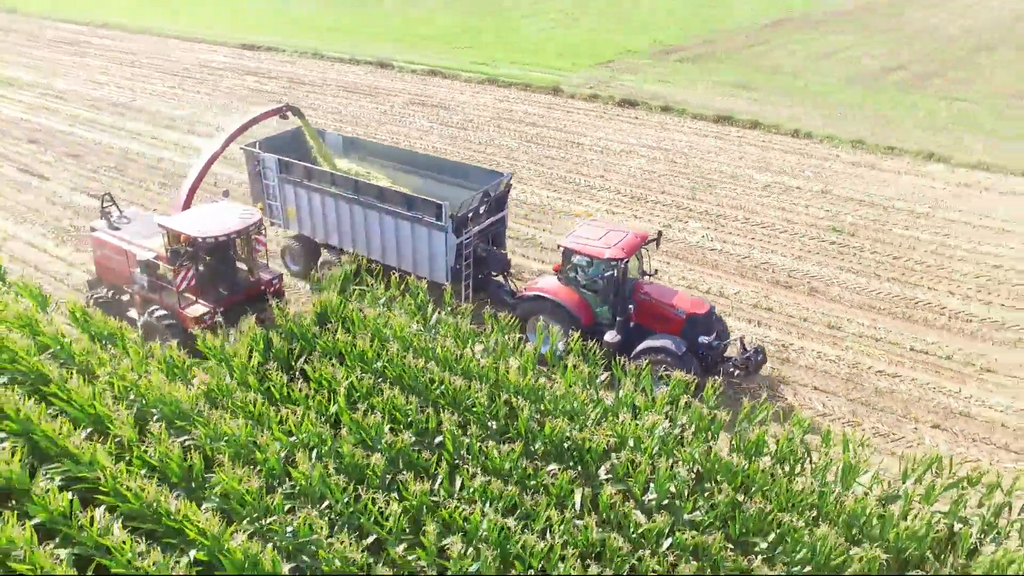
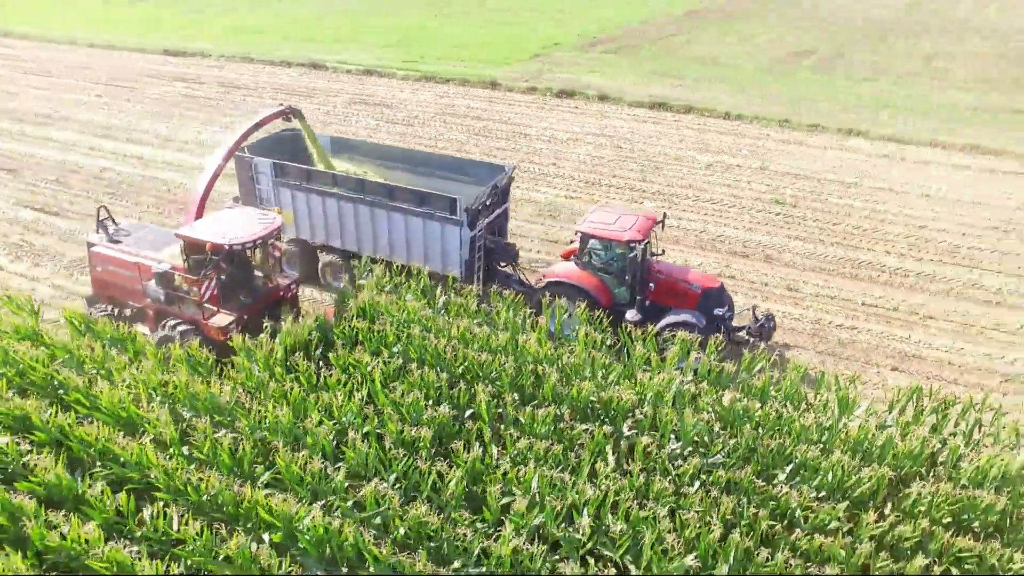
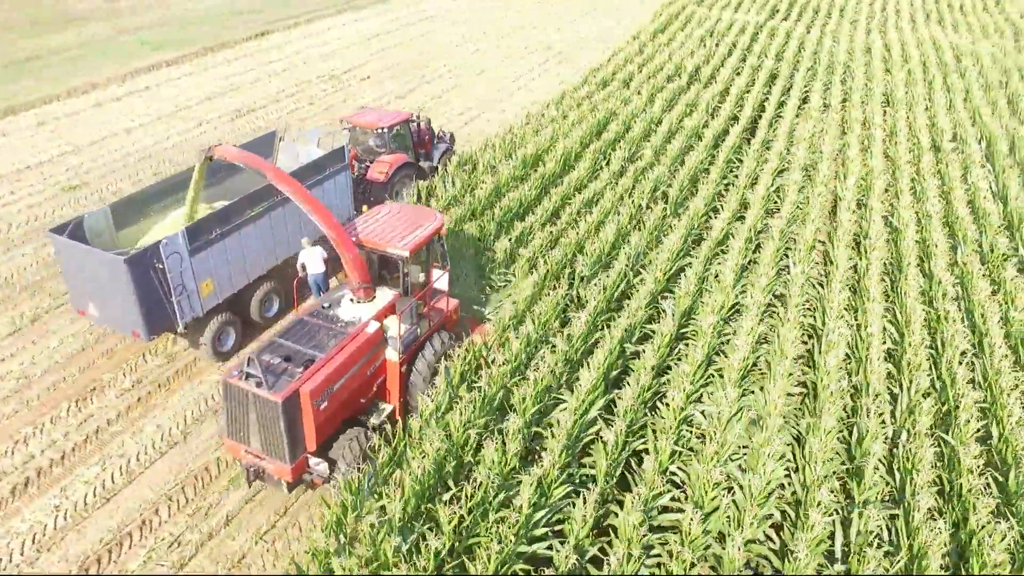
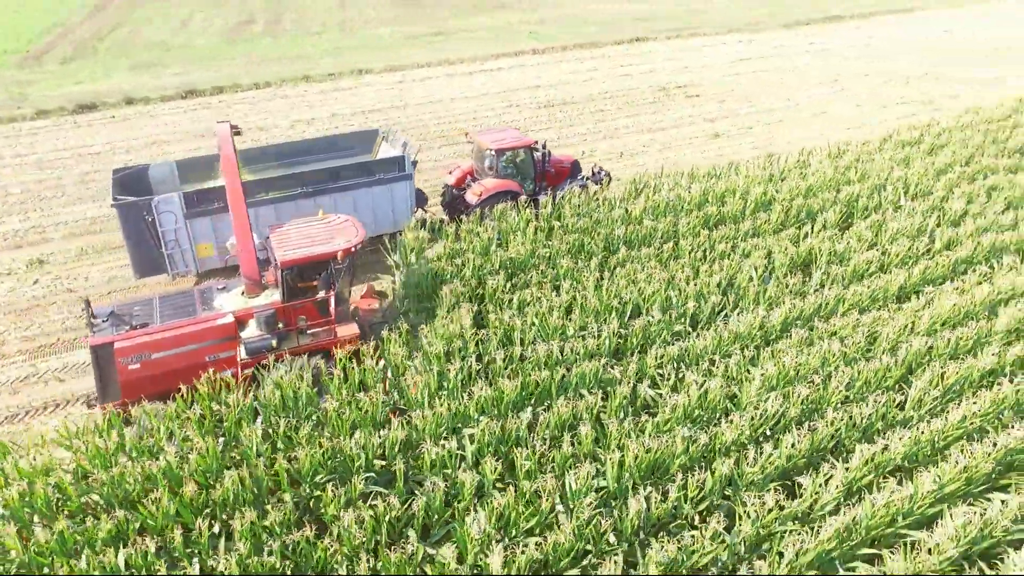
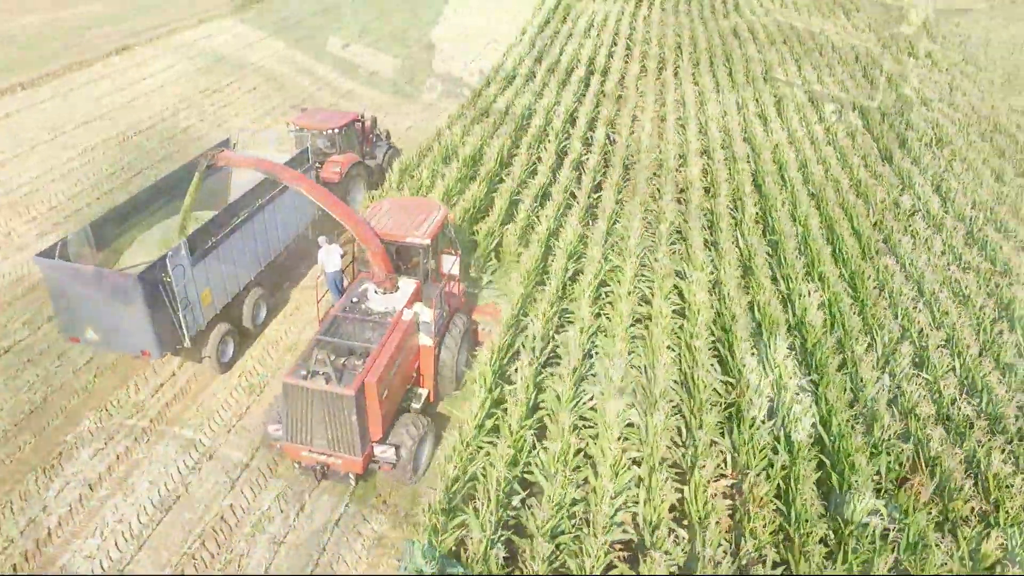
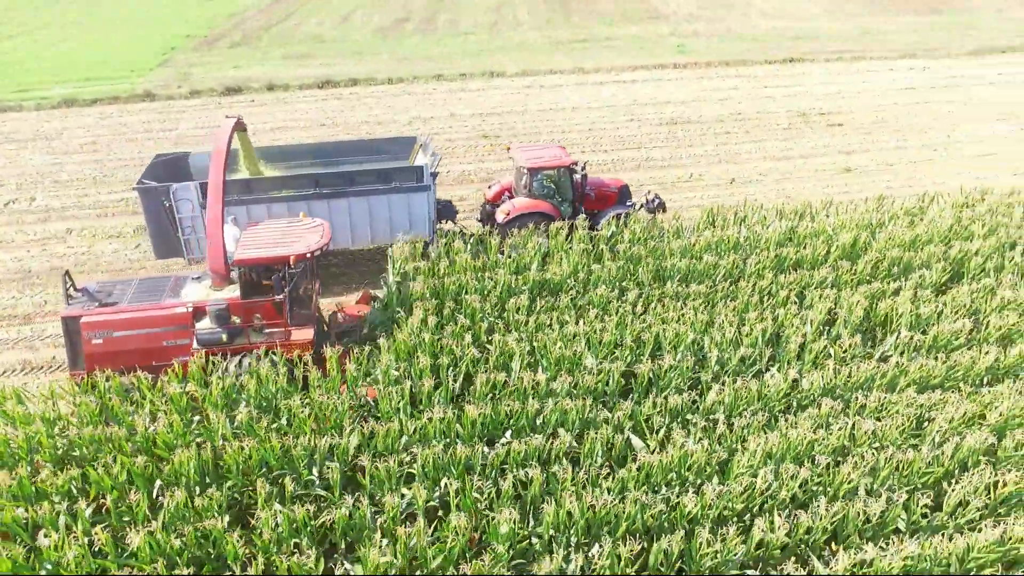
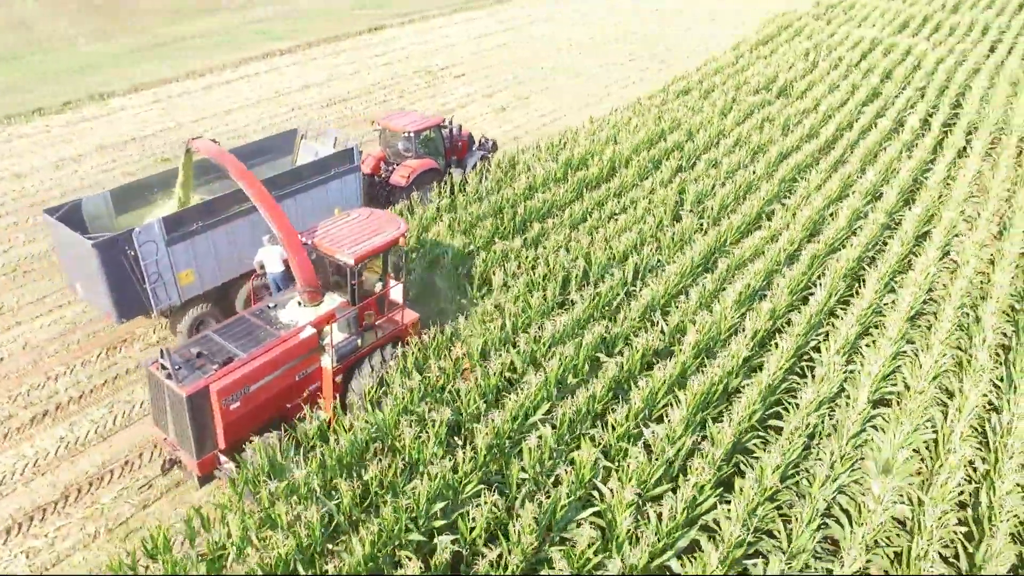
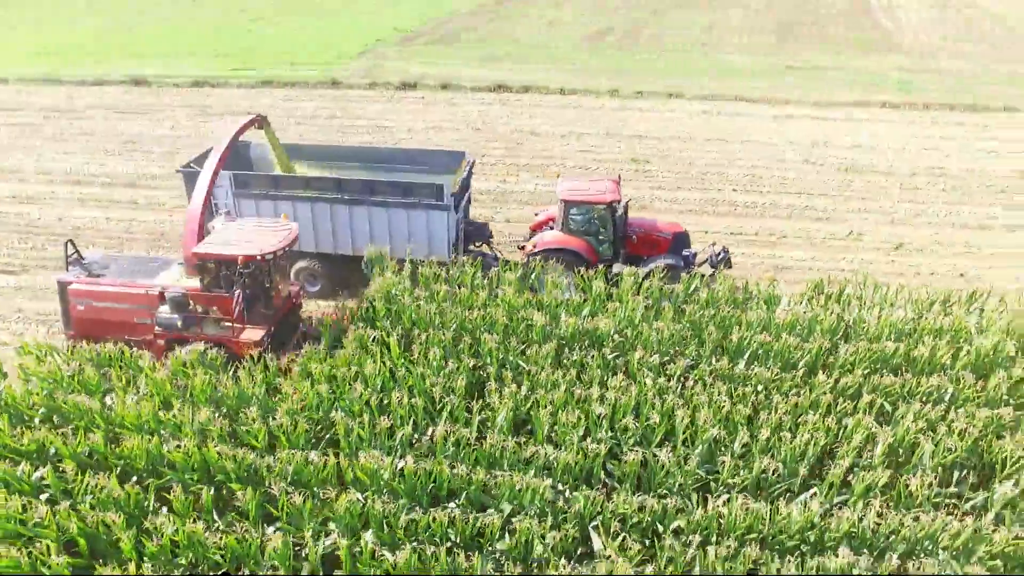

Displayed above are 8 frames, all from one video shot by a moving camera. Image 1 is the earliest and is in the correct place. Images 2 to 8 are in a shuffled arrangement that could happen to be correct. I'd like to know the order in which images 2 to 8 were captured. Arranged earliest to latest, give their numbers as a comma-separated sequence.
2, 8, 6, 4, 7, 3, 5
